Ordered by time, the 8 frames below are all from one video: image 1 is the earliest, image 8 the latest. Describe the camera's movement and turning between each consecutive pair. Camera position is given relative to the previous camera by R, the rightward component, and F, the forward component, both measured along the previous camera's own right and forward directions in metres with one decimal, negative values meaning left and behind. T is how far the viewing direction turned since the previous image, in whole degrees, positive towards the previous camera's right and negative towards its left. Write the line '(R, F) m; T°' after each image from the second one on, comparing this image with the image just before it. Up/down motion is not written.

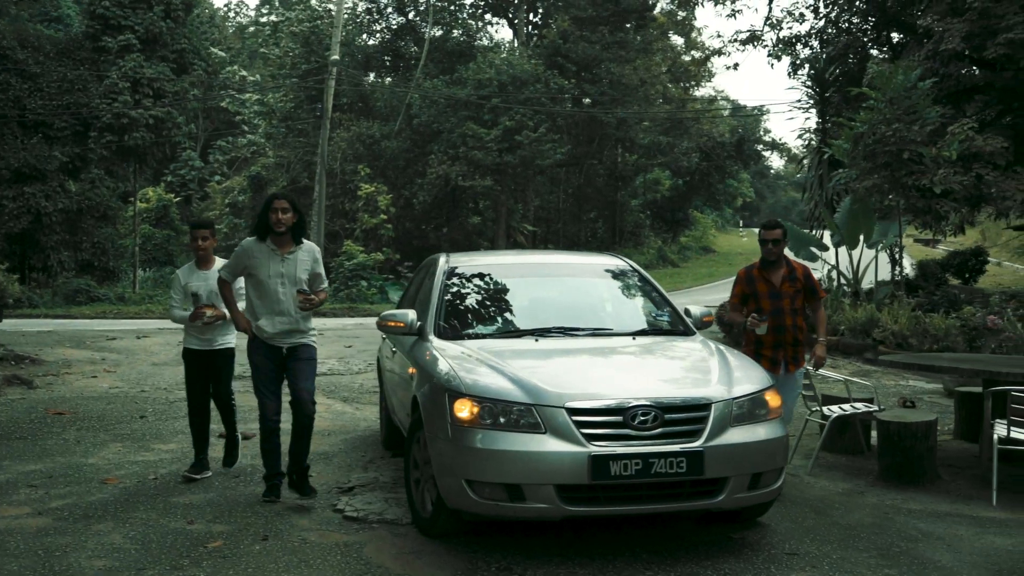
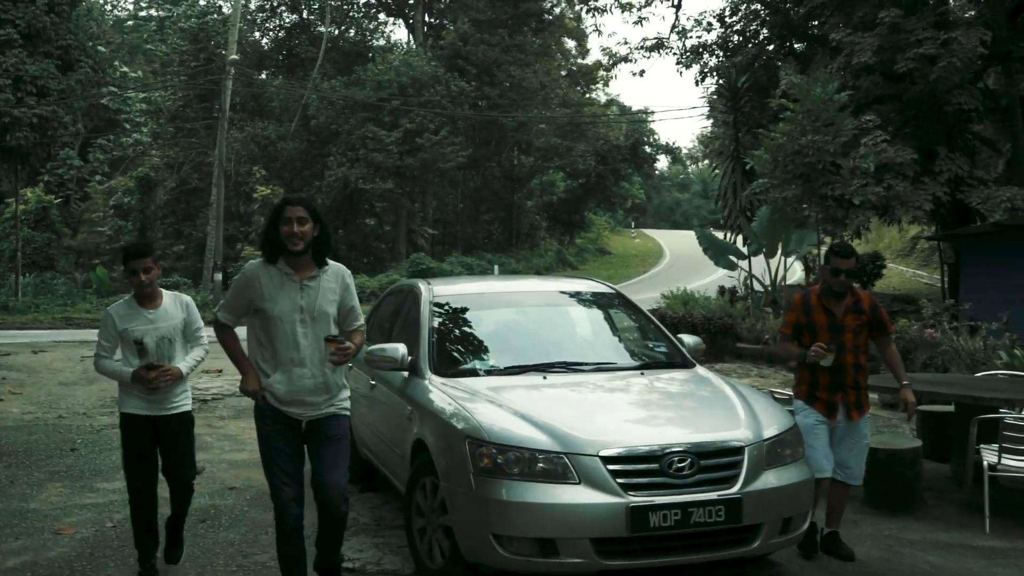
(-0.5, +0.3) m; +6°
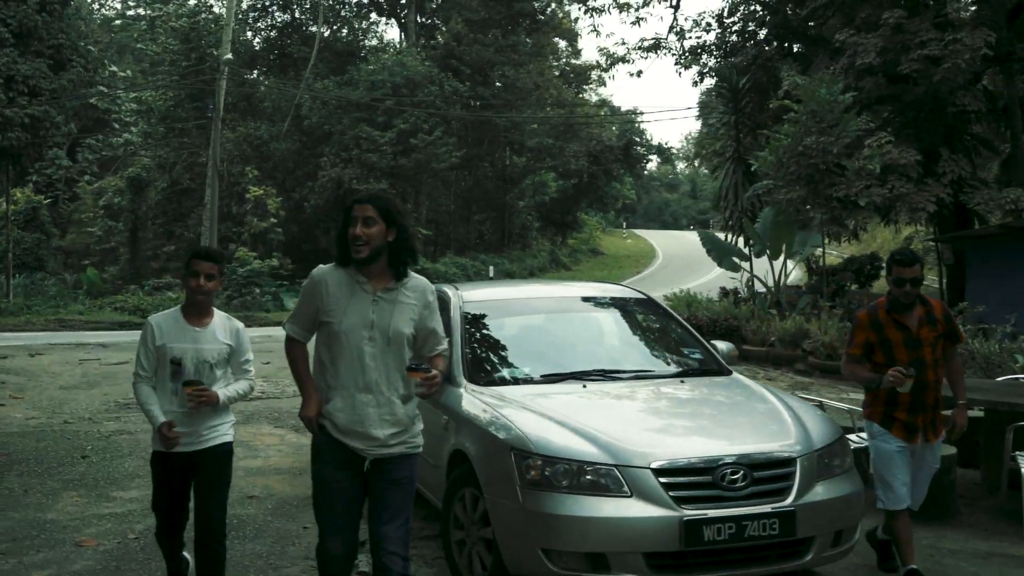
(-0.2, +0.1) m; +1°
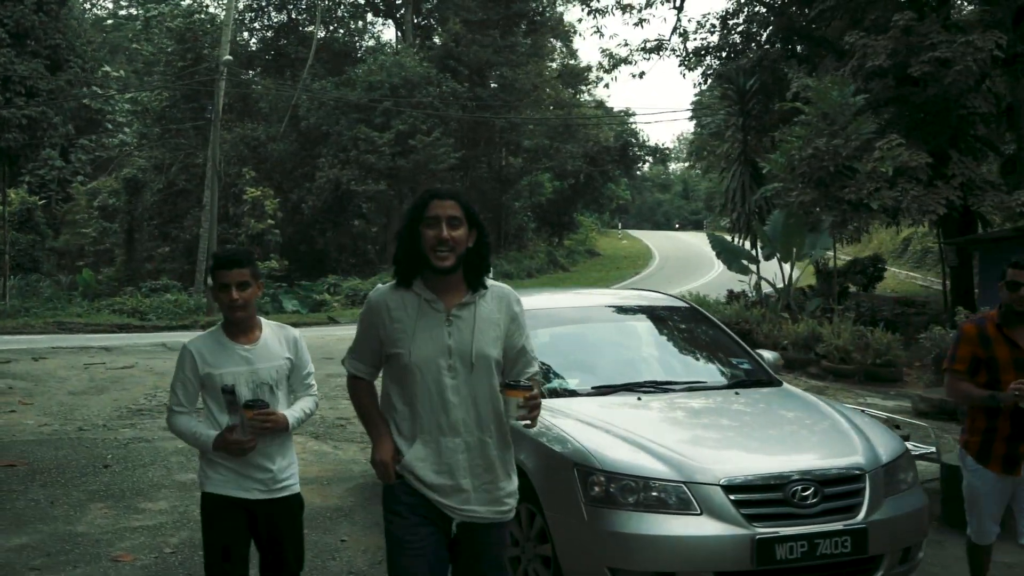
(-0.3, +0.1) m; 0°
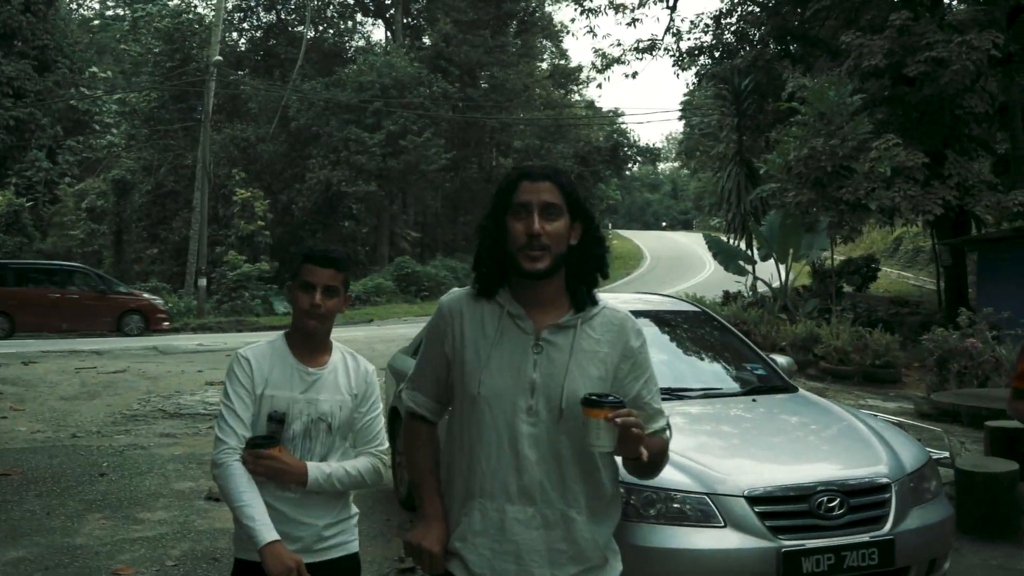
(-0.1, +0.1) m; +1°
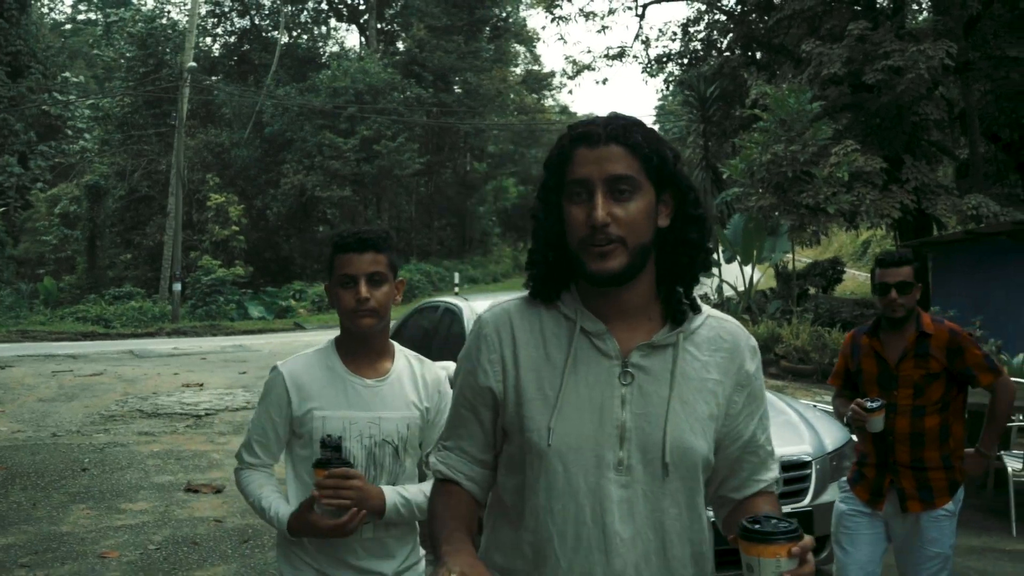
(+0.1, -0.4) m; +1°
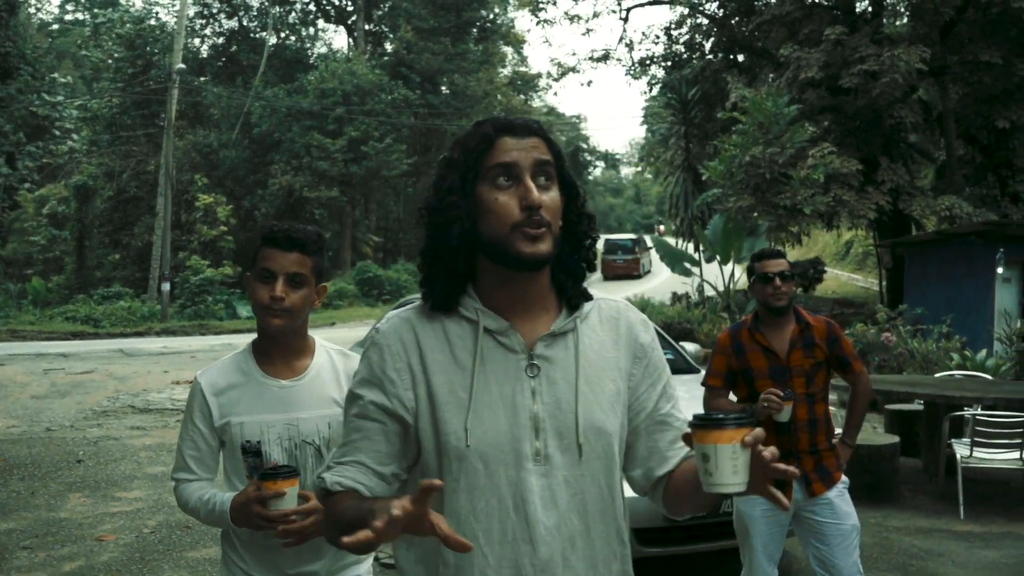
(+0.1, -0.3) m; +1°
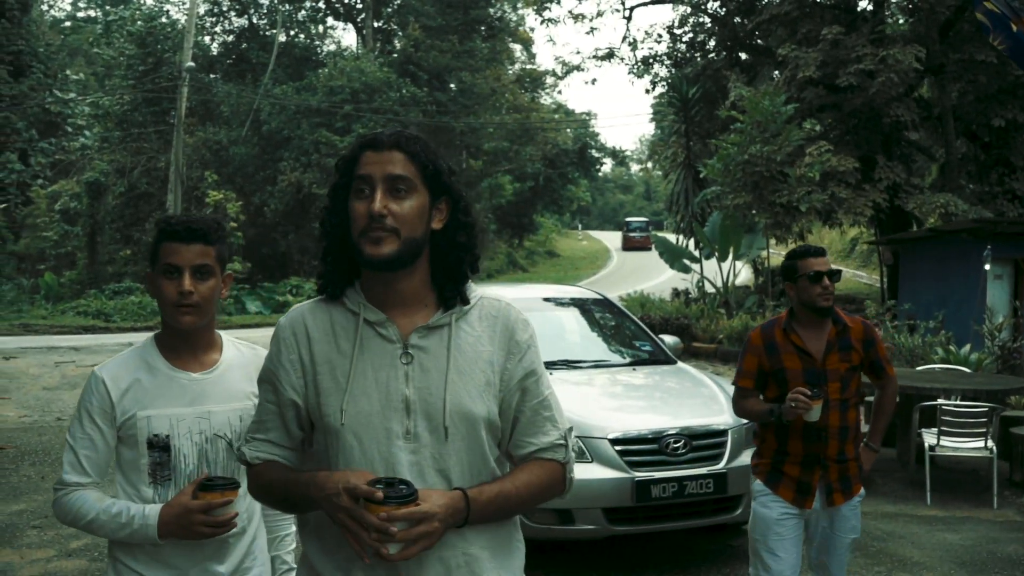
(+0.2, -0.3) m; -1°
